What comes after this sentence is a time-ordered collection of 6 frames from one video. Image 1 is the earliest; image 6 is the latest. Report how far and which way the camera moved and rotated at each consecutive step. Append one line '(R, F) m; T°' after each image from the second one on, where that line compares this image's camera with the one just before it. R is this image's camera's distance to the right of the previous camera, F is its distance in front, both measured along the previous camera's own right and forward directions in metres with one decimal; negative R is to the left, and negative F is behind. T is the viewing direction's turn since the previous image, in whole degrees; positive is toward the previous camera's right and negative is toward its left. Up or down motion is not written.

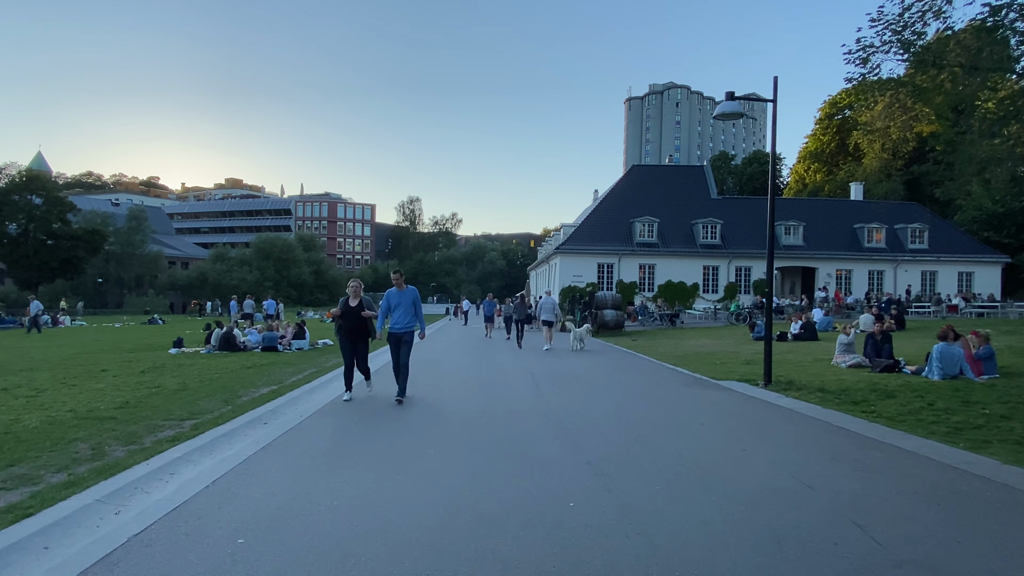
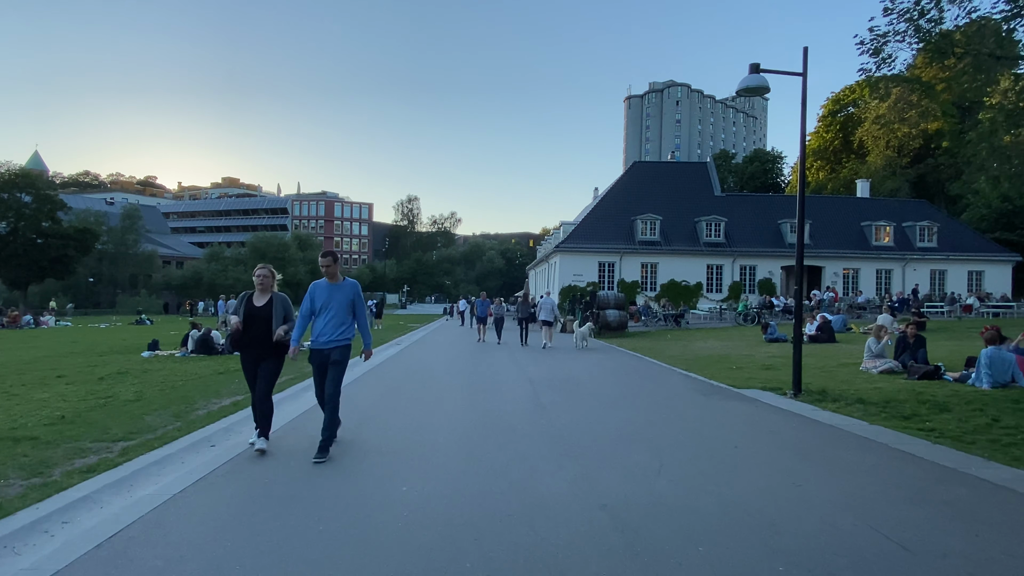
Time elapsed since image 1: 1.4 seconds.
(0.0, +1.6) m; 0°
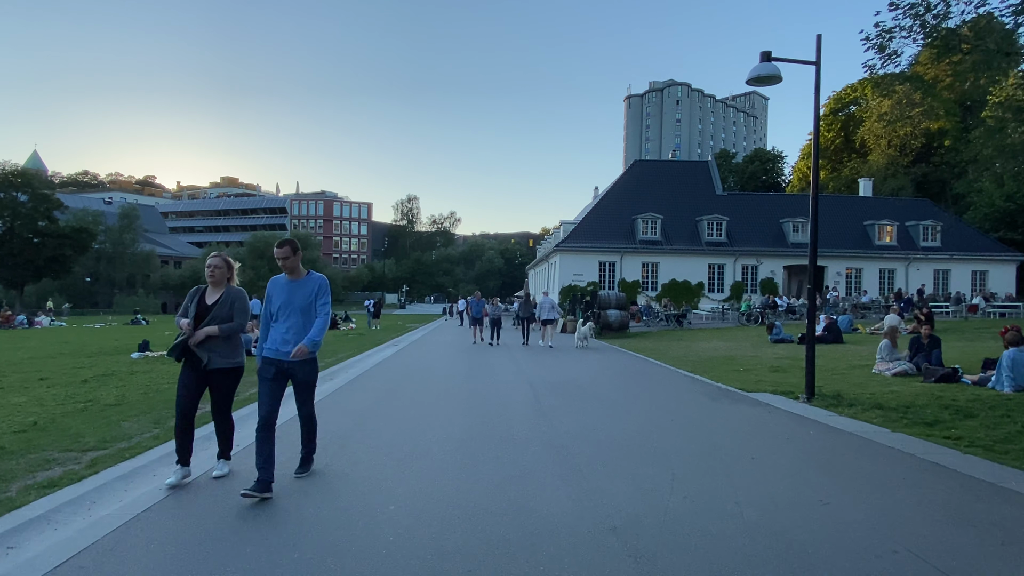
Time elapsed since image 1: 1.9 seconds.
(0.0, +0.6) m; 0°
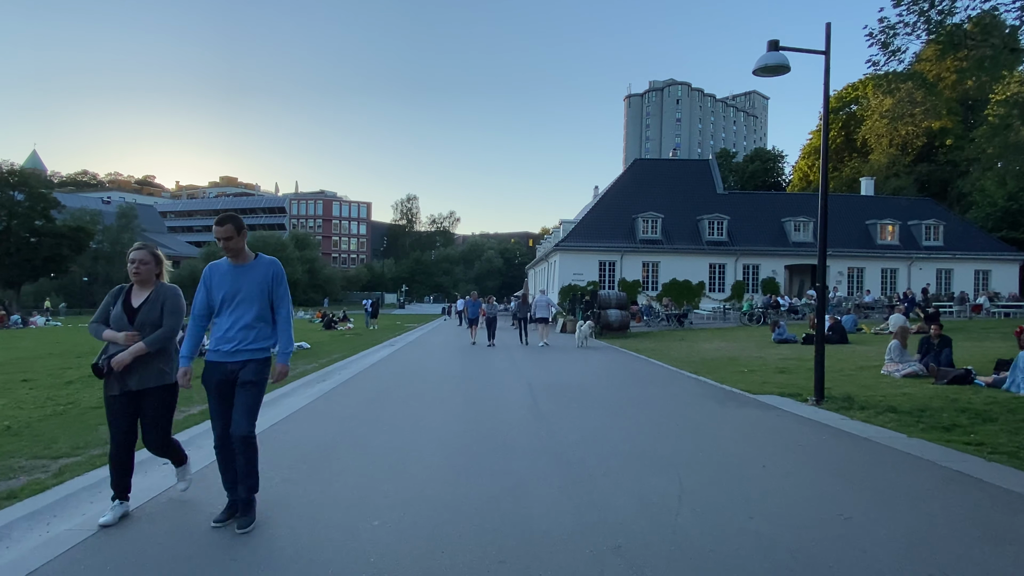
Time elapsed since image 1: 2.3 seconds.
(0.0, +0.4) m; 0°
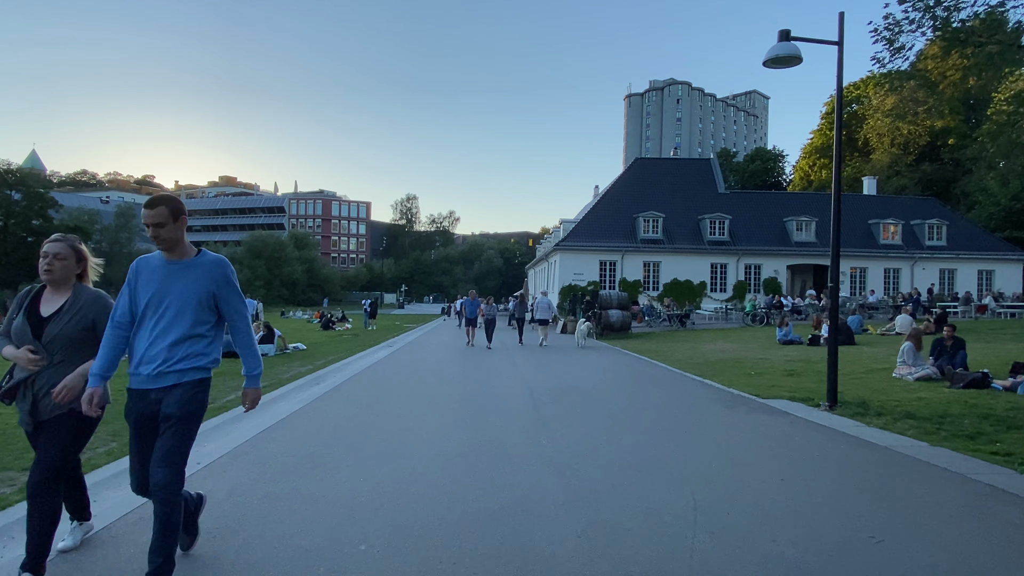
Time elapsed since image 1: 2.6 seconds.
(0.0, +0.5) m; 0°
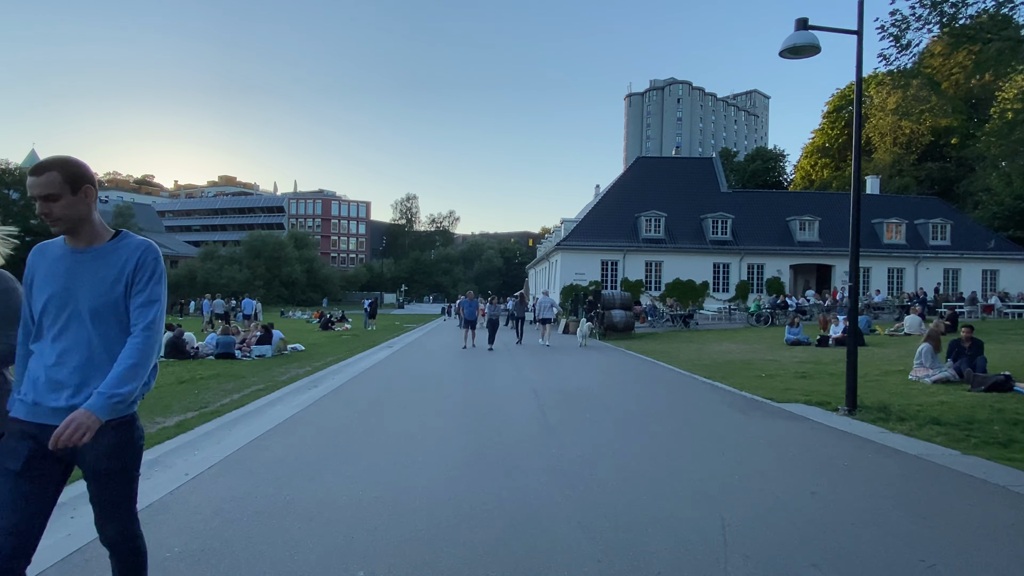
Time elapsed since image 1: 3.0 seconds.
(-0.1, +0.4) m; 0°
